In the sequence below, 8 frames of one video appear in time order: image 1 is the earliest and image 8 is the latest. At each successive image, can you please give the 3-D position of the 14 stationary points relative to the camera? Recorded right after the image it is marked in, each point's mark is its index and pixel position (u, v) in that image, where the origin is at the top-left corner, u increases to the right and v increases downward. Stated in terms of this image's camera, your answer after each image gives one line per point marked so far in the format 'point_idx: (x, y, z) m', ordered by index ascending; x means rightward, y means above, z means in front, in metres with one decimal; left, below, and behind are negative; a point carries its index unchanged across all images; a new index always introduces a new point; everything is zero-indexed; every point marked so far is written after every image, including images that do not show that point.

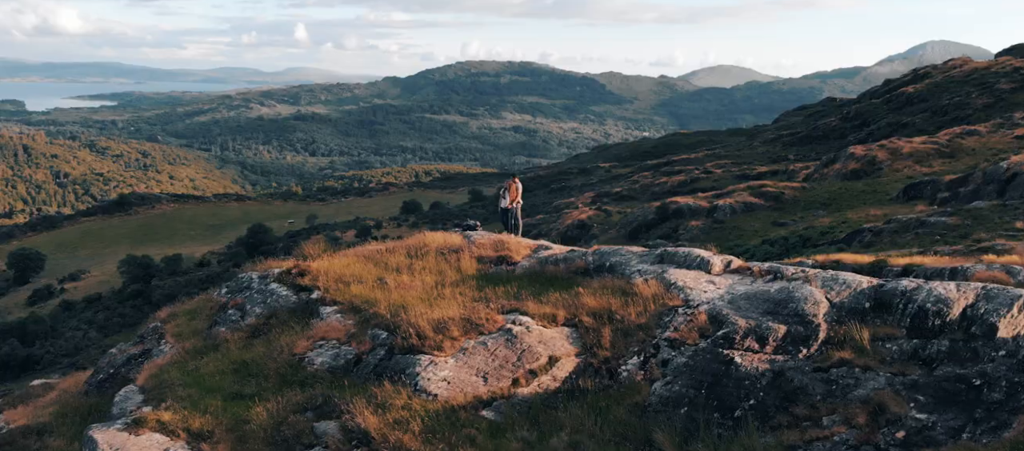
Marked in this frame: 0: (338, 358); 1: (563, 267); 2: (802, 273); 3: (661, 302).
0: (-1.9, -1.4, +8.8) m
1: (+0.6, -0.5, +10.6) m
2: (+3.3, -0.5, +9.0) m
3: (+1.7, -0.8, +8.8) m
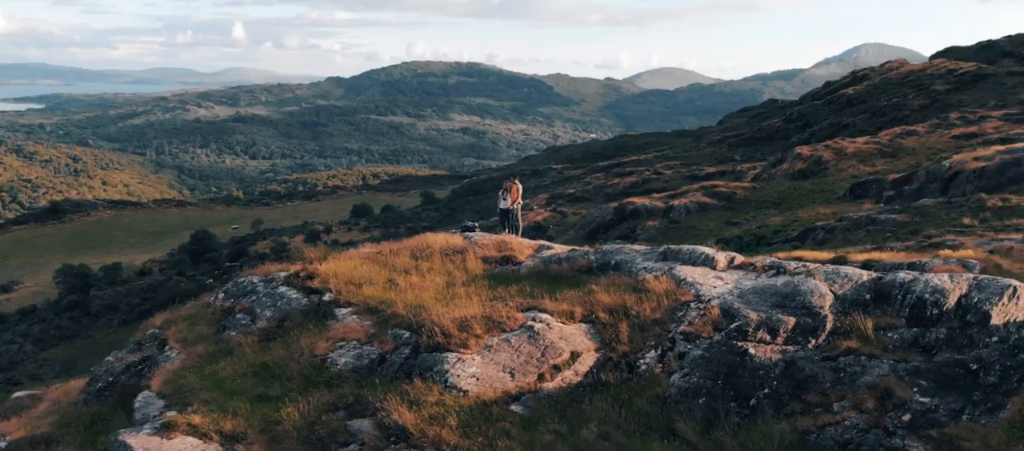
0: (-1.7, -1.5, +8.9) m
1: (+0.7, -0.5, +10.9) m
2: (+3.5, -0.5, +9.5) m
3: (+1.9, -0.8, +9.2) m
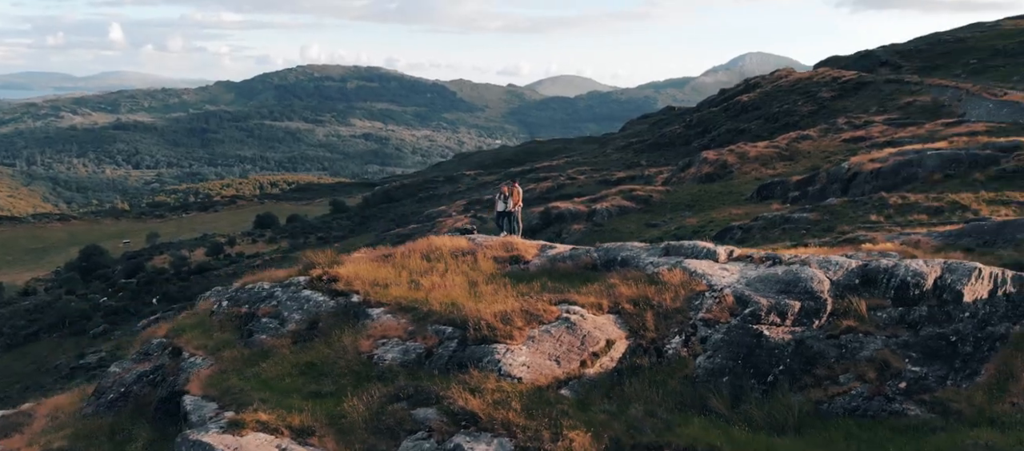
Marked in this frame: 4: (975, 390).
0: (-1.2, -1.5, +9.4) m
1: (+0.9, -0.5, +11.7) m
2: (+3.8, -0.4, +10.6) m
3: (+2.2, -0.8, +10.1) m
4: (+5.2, -1.8, +9.0) m
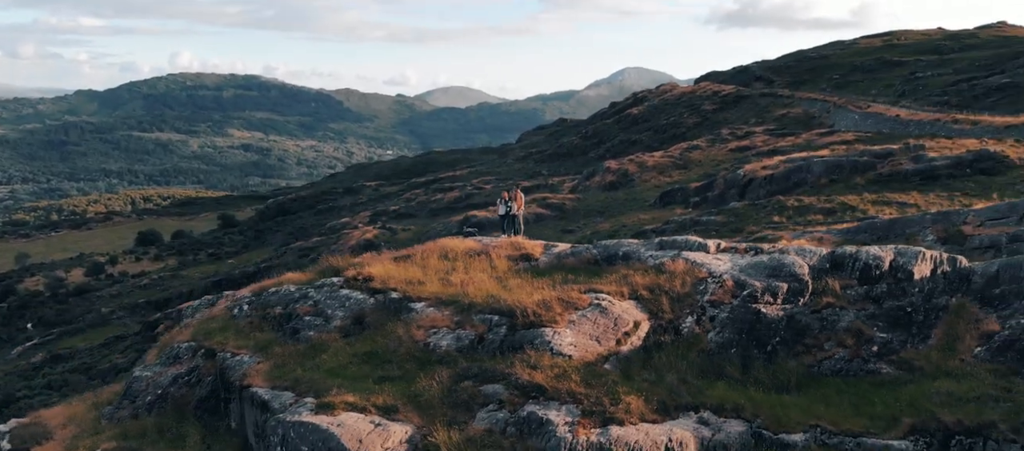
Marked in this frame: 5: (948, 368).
0: (-0.7, -1.5, +10.5) m
1: (+1.1, -0.5, +13.0) m
2: (+4.1, -0.4, +12.4) m
3: (+2.6, -0.7, +11.7) m
4: (+5.7, -1.7, +11.0) m
5: (+5.8, -1.9, +10.7) m
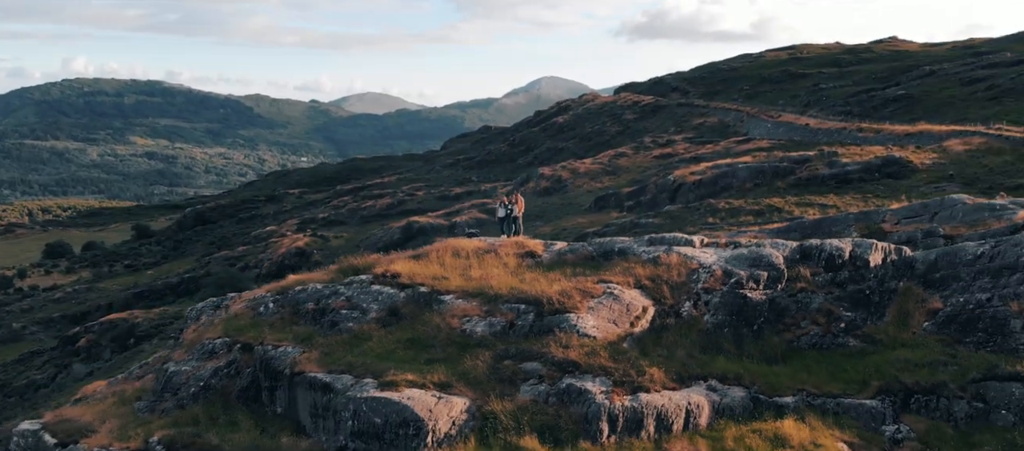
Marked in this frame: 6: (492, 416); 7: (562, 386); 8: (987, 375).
0: (-0.3, -1.5, +11.7) m
1: (+1.2, -0.5, +14.5) m
2: (+4.2, -0.3, +14.2) m
3: (+2.9, -0.7, +13.3) m
4: (+6.0, -1.6, +12.9) m
5: (+6.2, -1.8, +12.7) m
6: (-0.3, -2.4, +10.0) m
7: (+0.7, -2.1, +10.5) m
8: (+6.9, -2.2, +11.7) m
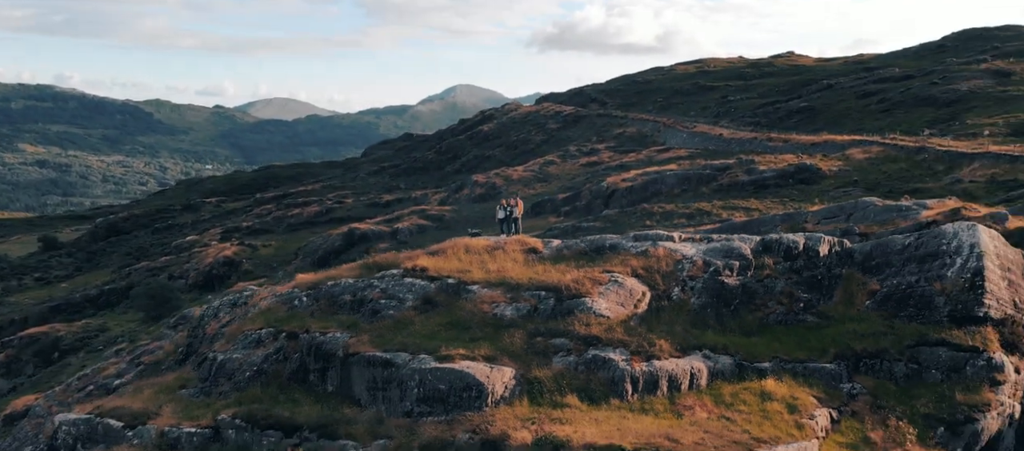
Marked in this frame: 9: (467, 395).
0: (+0.1, -1.4, +13.7) m
1: (+1.3, -0.5, +16.6) m
2: (+4.3, -0.3, +16.6) m
3: (+3.1, -0.6, +15.6) m
4: (+6.3, -1.5, +15.6) m
5: (+6.5, -1.7, +15.3) m
6: (+0.4, -2.3, +12.0) m
7: (+1.2, -2.0, +12.5) m
8: (+7.3, -2.1, +14.4) m
9: (-0.6, -2.4, +11.5) m
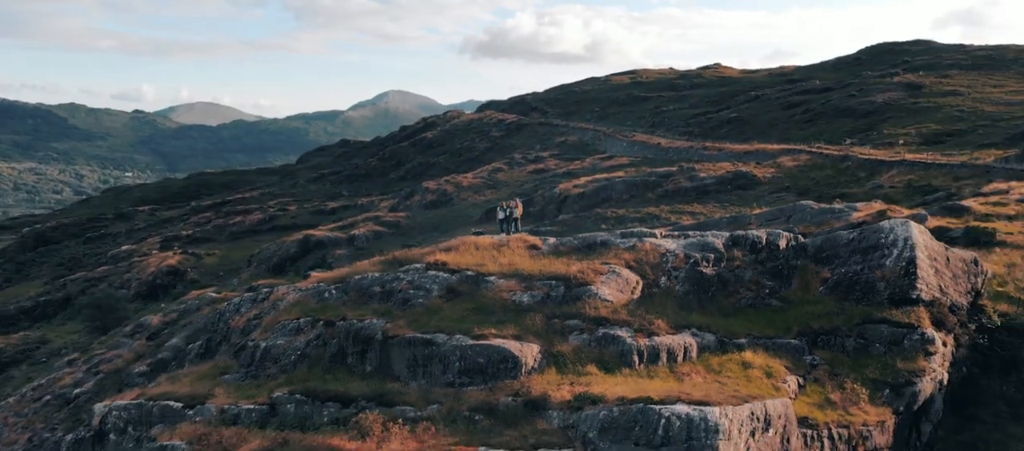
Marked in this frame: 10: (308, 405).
0: (+0.4, -1.4, +15.7) m
1: (+1.3, -0.5, +18.7) m
2: (+4.4, -0.2, +19.0) m
3: (+3.2, -0.6, +17.9) m
4: (+6.4, -1.5, +18.2) m
5: (+6.6, -1.6, +17.9) m
6: (+0.8, -2.3, +14.0) m
7: (+1.6, -2.0, +14.7) m
8: (+7.5, -2.0, +17.1) m
9: (-0.1, -2.4, +13.5) m
10: (-3.6, -3.1, +13.9) m
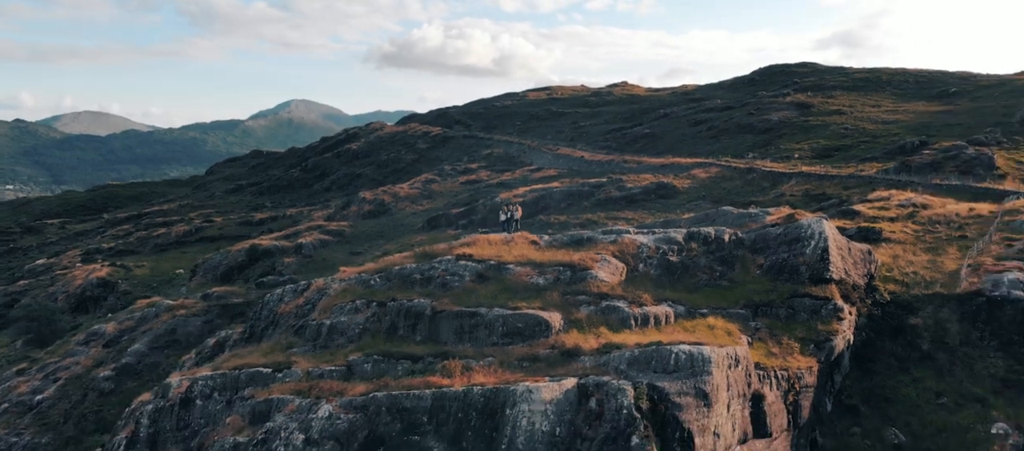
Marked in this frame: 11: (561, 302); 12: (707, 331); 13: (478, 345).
0: (+0.9, -1.3, +20.0) m
1: (+1.4, -0.4, +23.1) m
2: (+4.4, -0.2, +23.8) m
3: (+3.4, -0.5, +22.5) m
4: (+6.5, -1.4, +23.1) m
5: (+6.8, -1.6, +22.8) m
6: (+1.5, -2.2, +18.3) m
7: (+2.2, -1.9, +19.1) m
8: (+7.8, -1.9, +22.2) m
9: (+0.6, -2.3, +17.7) m
10: (-2.8, -3.0, +17.7) m
11: (+1.2, -1.8, +19.1) m
12: (+4.7, -2.5, +19.4) m
13: (-0.7, -2.7, +18.0) m
